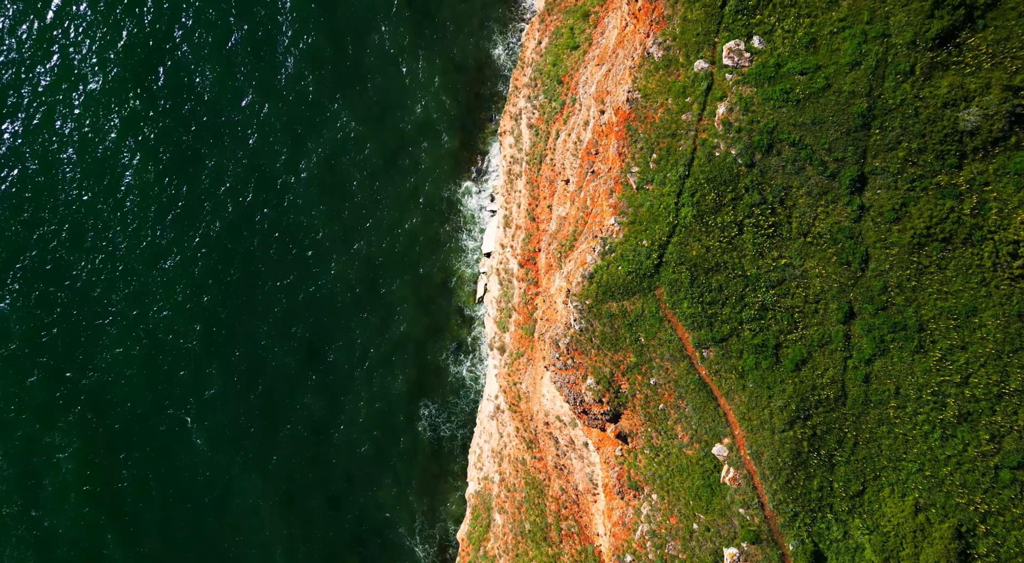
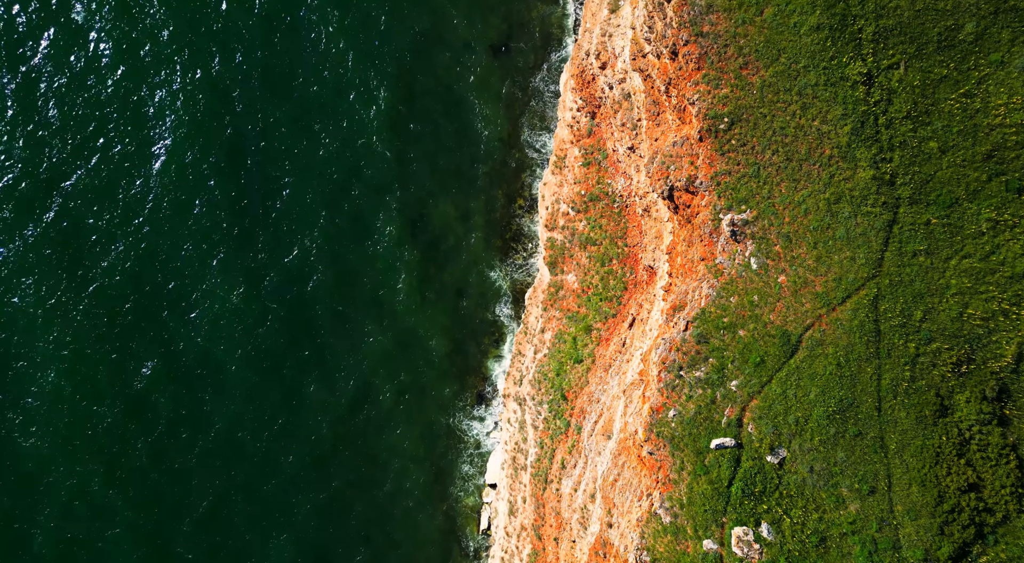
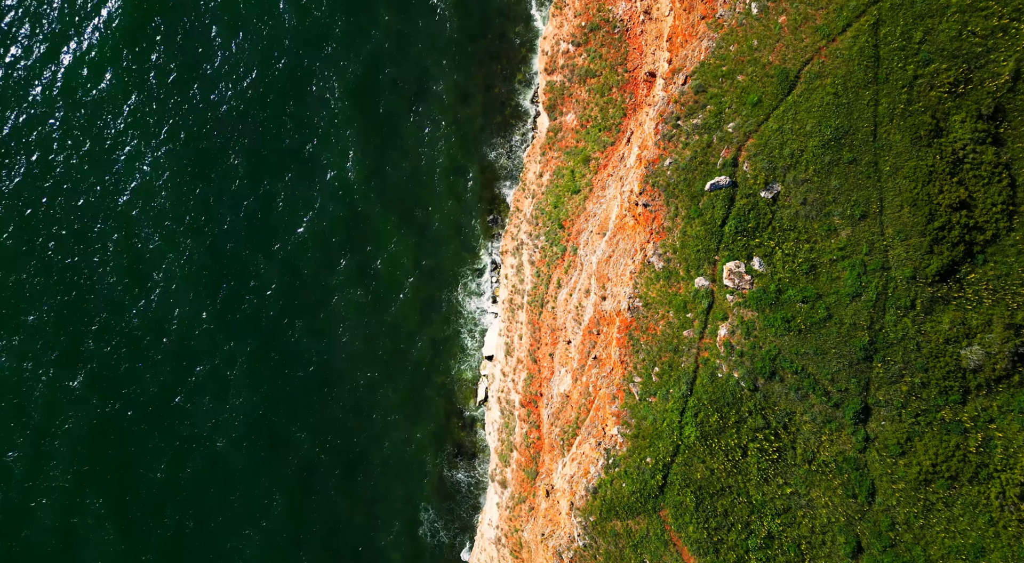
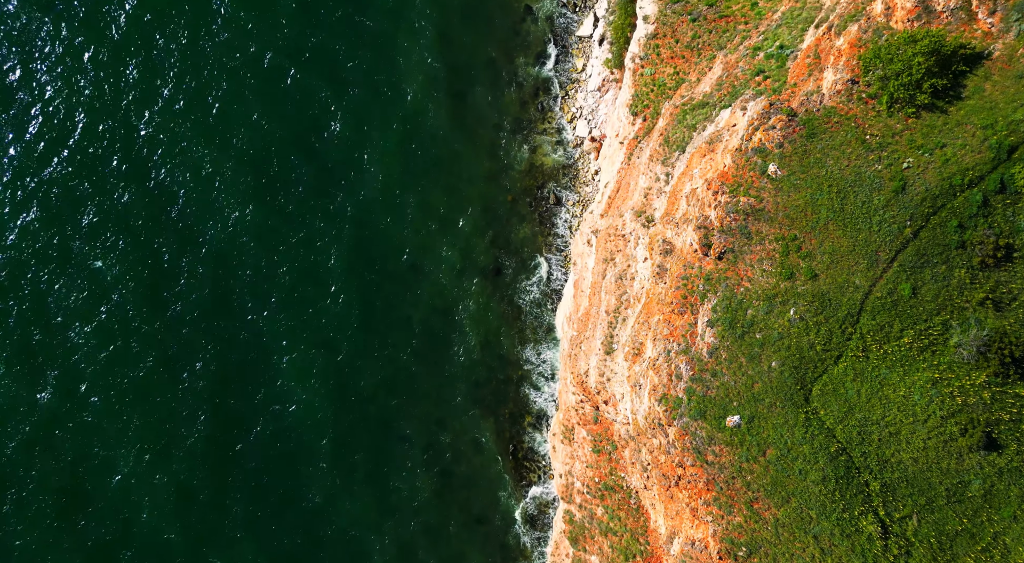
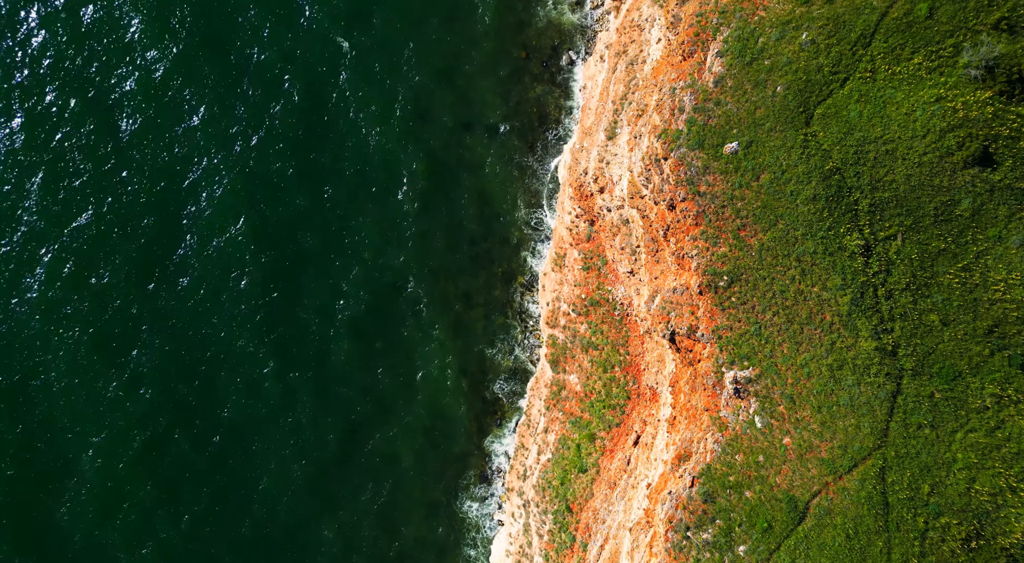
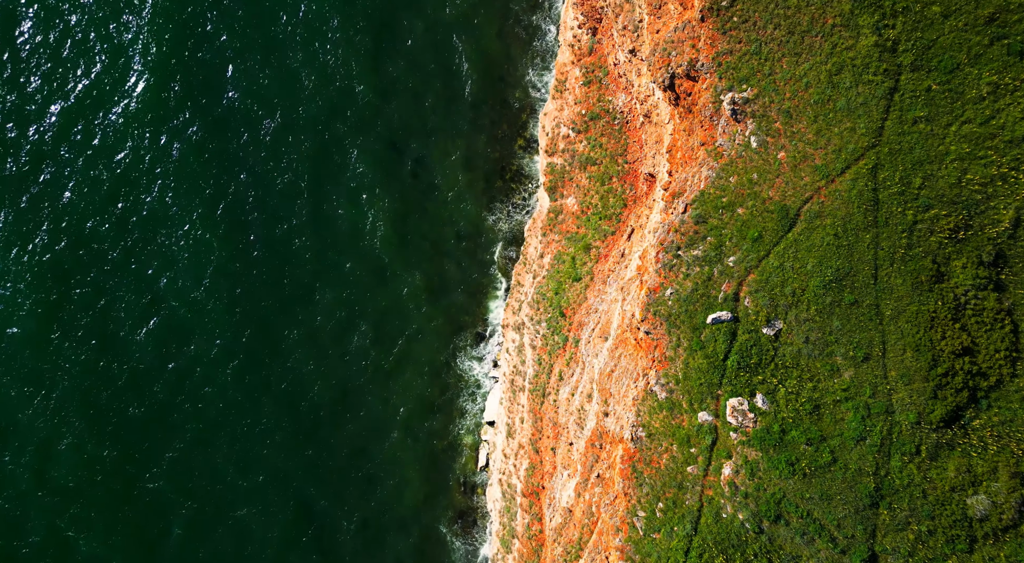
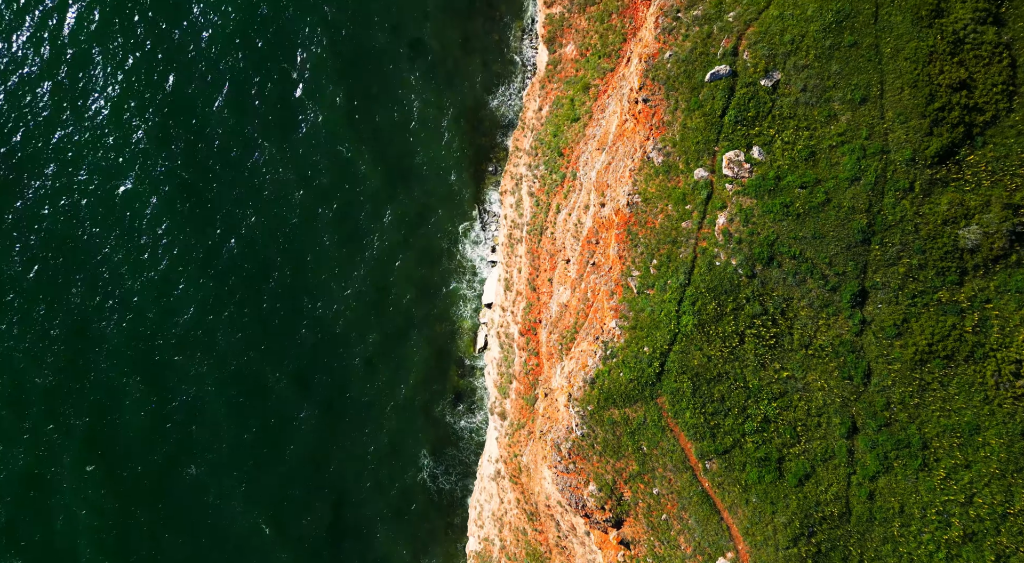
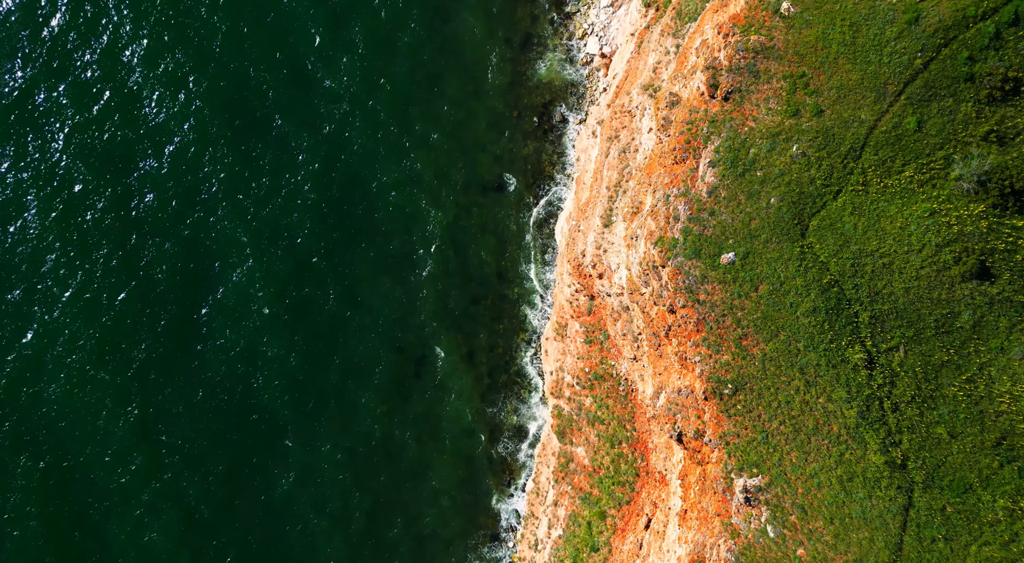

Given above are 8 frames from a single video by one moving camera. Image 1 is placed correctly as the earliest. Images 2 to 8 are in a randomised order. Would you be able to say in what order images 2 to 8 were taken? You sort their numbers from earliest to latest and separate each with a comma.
7, 3, 6, 2, 5, 8, 4
